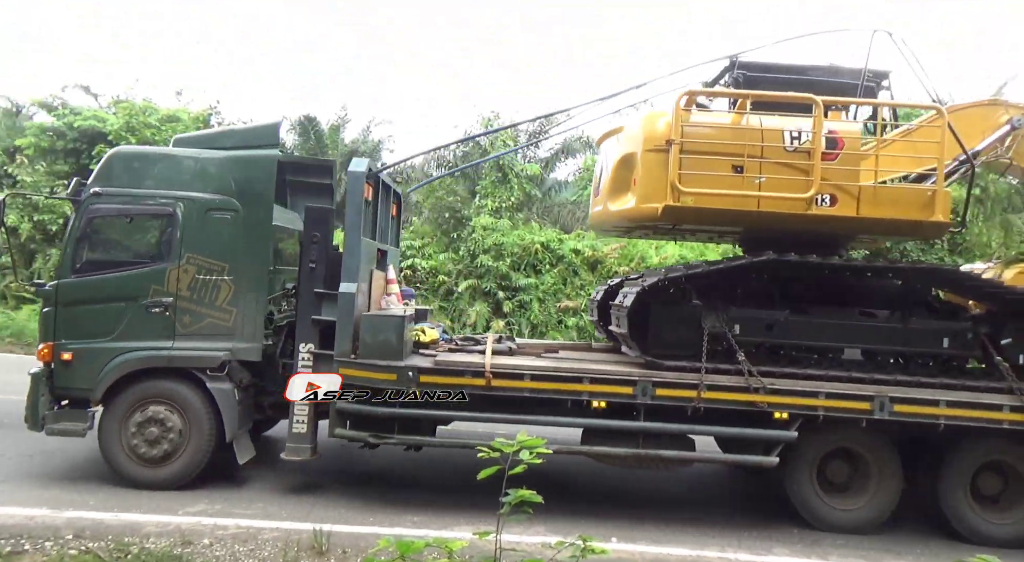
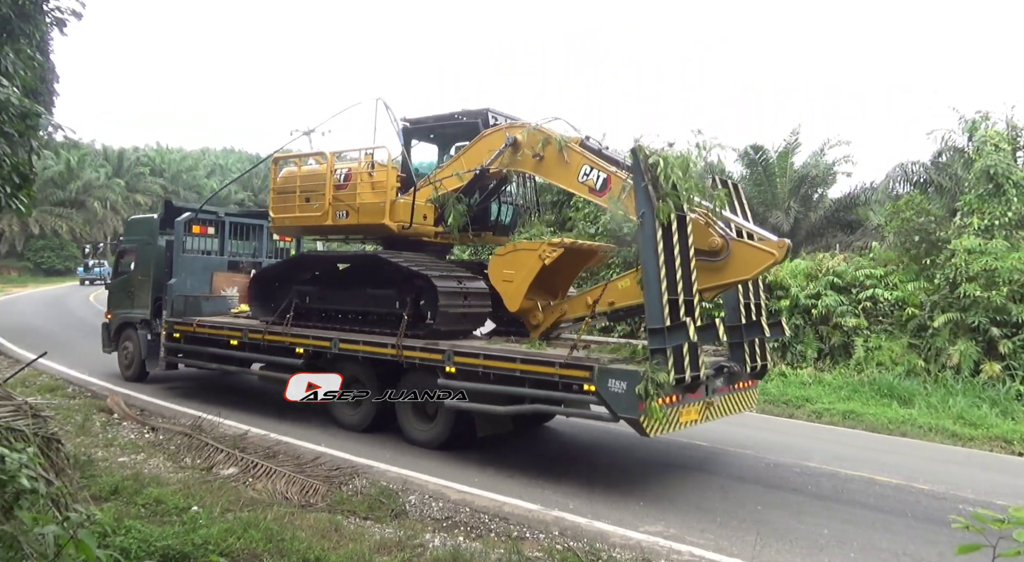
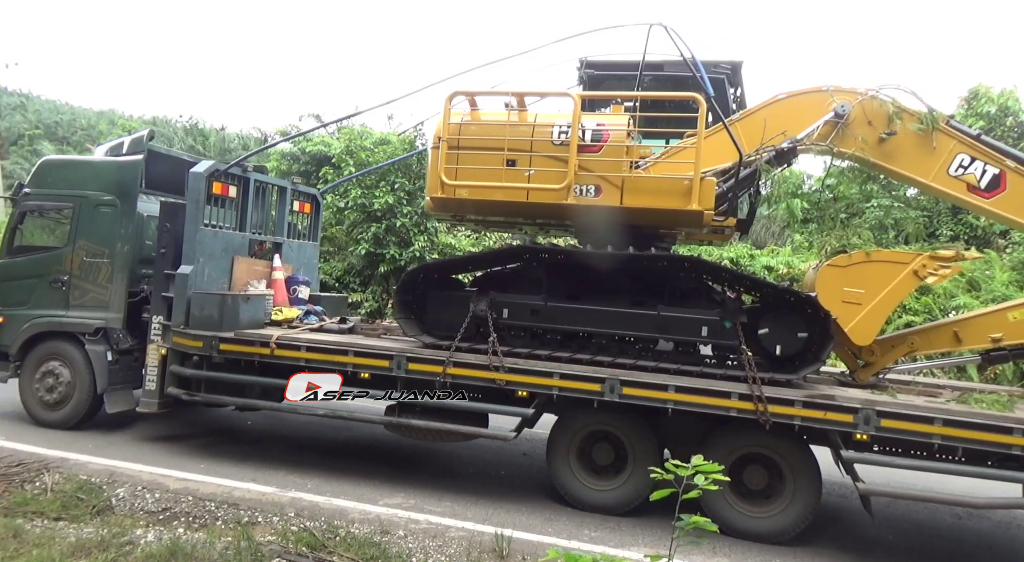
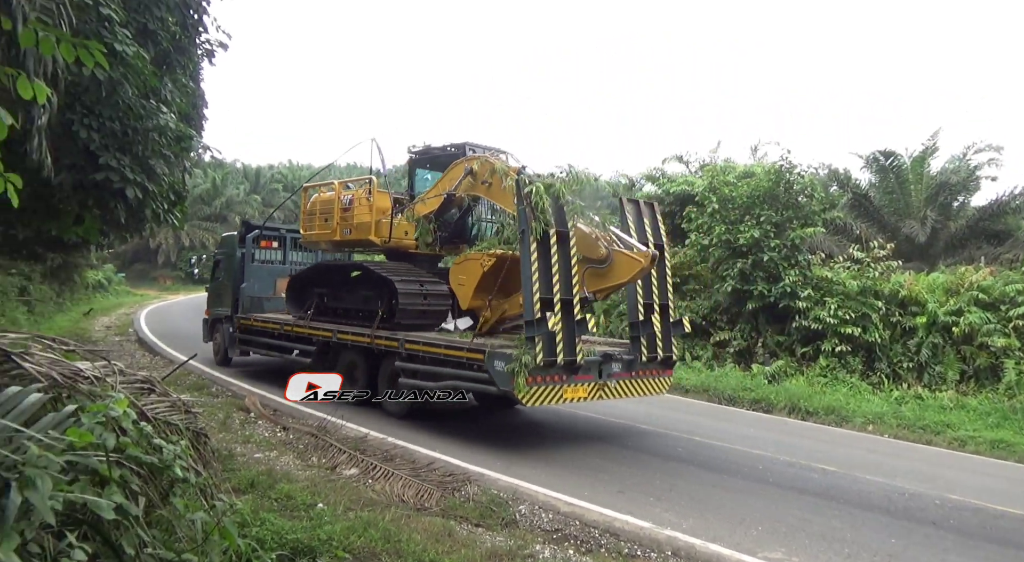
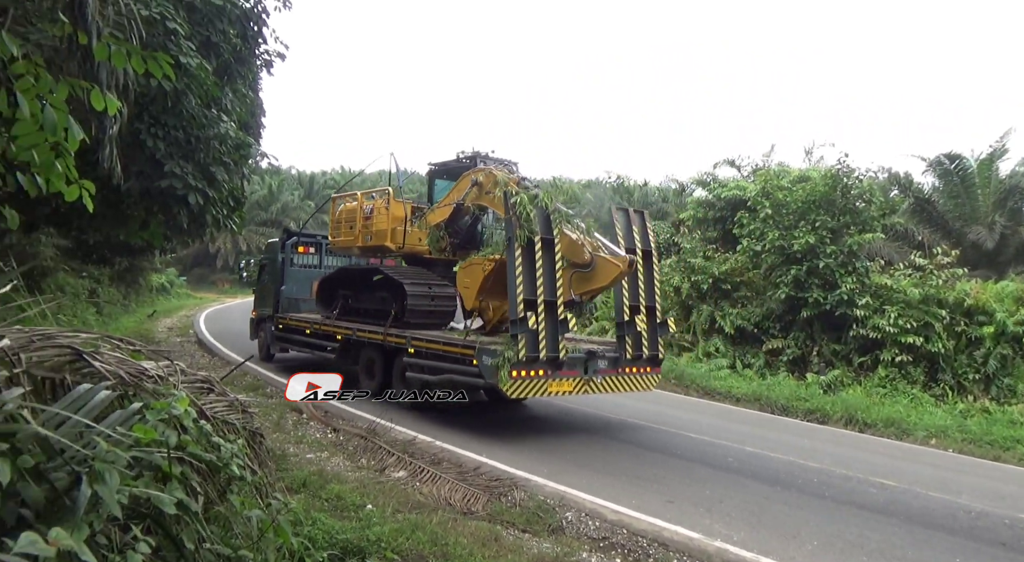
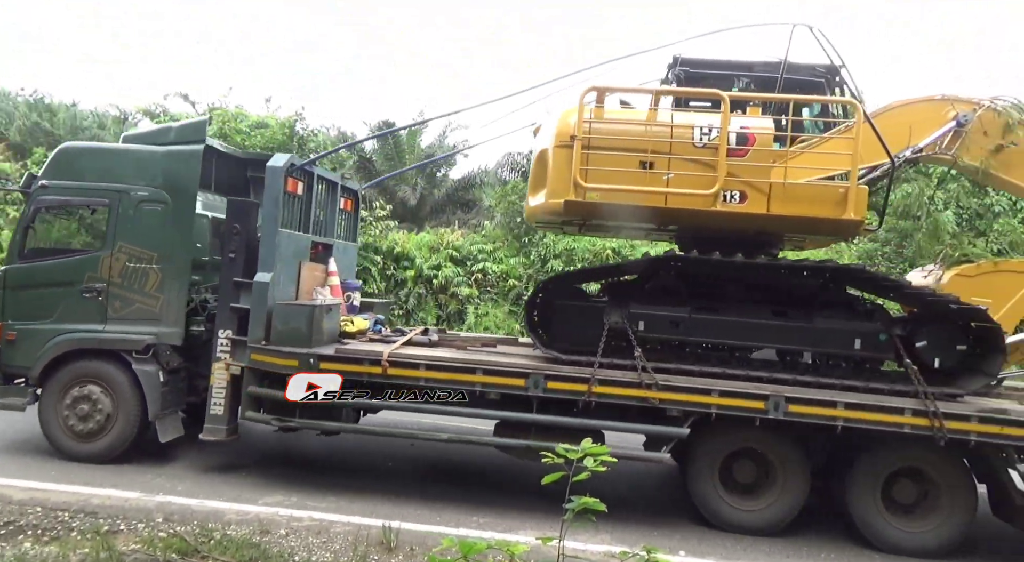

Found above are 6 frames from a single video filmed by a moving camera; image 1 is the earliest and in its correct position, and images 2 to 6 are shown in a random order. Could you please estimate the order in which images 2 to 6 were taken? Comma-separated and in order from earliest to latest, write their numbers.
6, 3, 2, 4, 5
